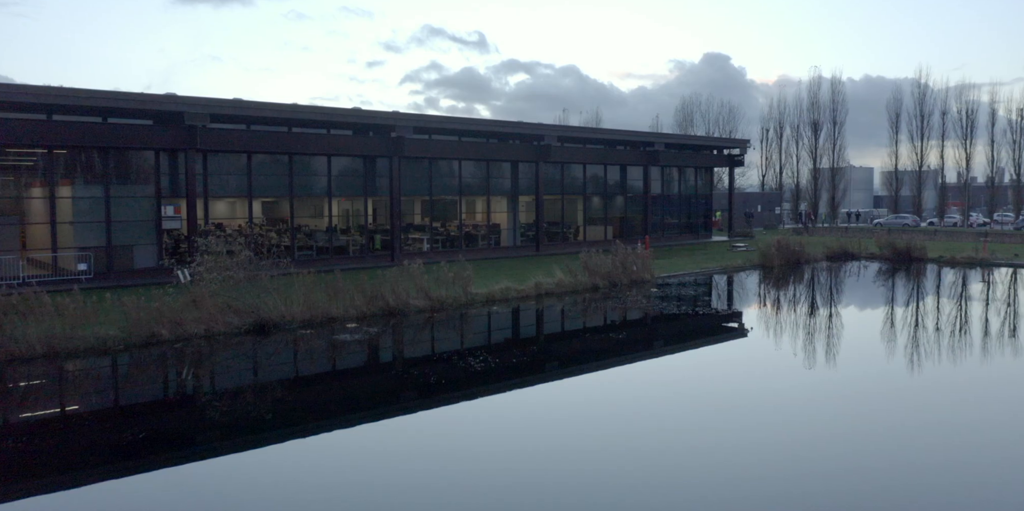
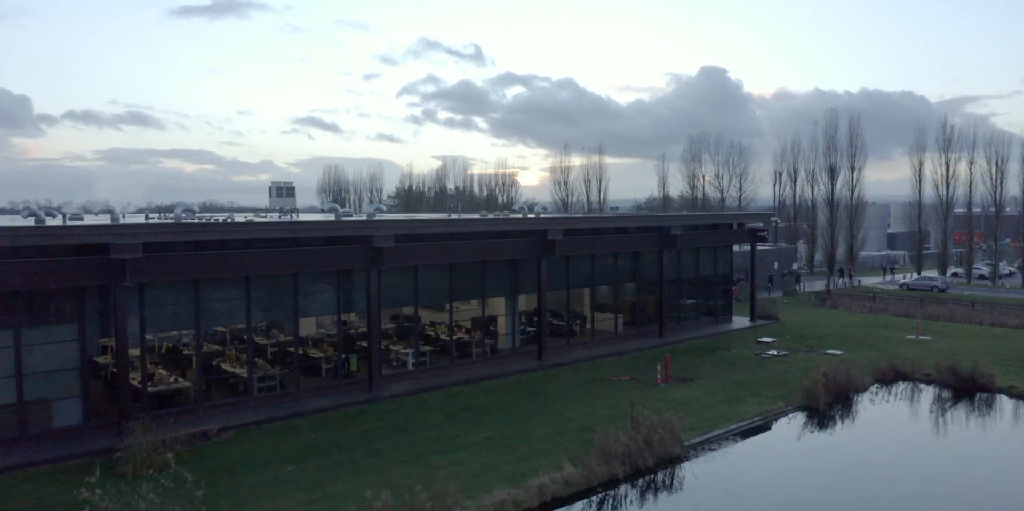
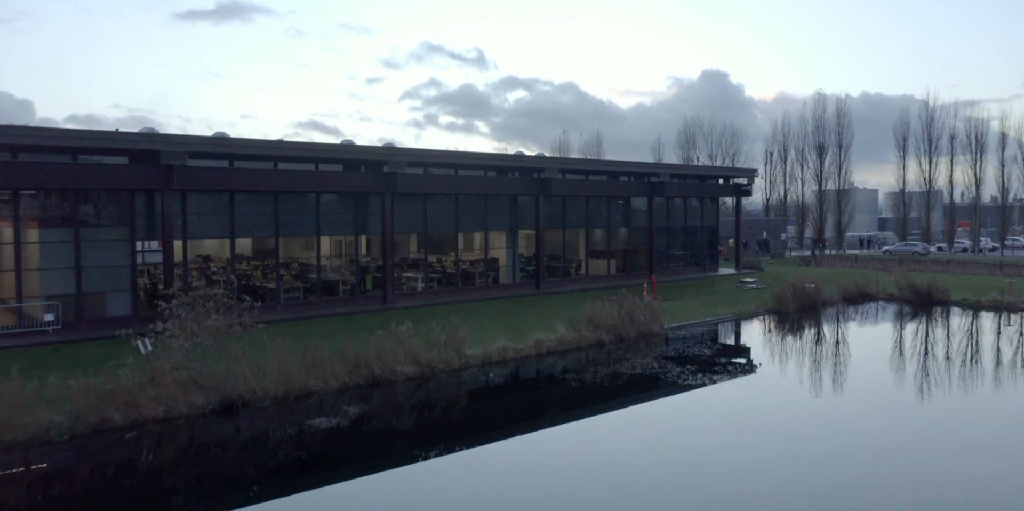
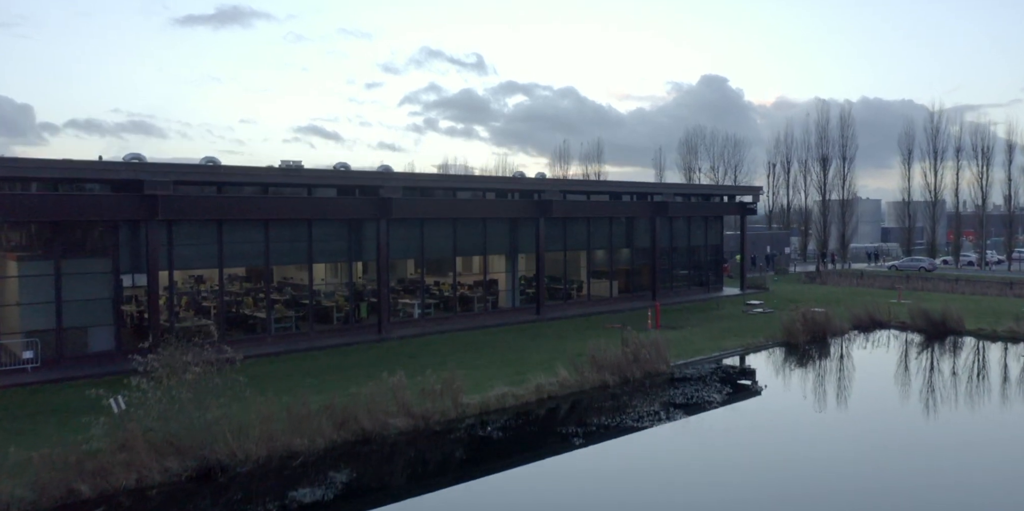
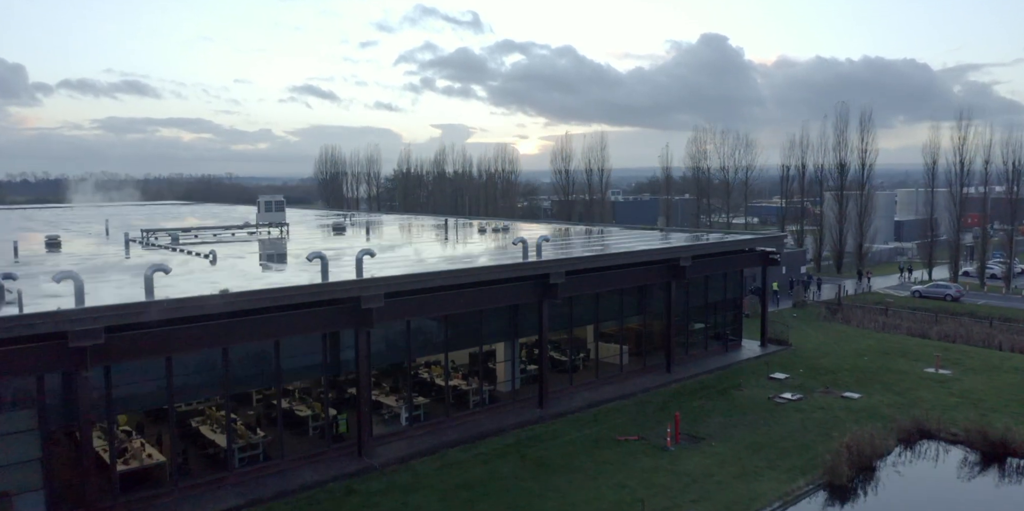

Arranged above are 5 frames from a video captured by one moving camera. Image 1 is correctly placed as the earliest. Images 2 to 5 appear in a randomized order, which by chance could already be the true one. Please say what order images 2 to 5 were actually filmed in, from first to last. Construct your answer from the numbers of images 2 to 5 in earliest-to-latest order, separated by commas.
3, 4, 2, 5
